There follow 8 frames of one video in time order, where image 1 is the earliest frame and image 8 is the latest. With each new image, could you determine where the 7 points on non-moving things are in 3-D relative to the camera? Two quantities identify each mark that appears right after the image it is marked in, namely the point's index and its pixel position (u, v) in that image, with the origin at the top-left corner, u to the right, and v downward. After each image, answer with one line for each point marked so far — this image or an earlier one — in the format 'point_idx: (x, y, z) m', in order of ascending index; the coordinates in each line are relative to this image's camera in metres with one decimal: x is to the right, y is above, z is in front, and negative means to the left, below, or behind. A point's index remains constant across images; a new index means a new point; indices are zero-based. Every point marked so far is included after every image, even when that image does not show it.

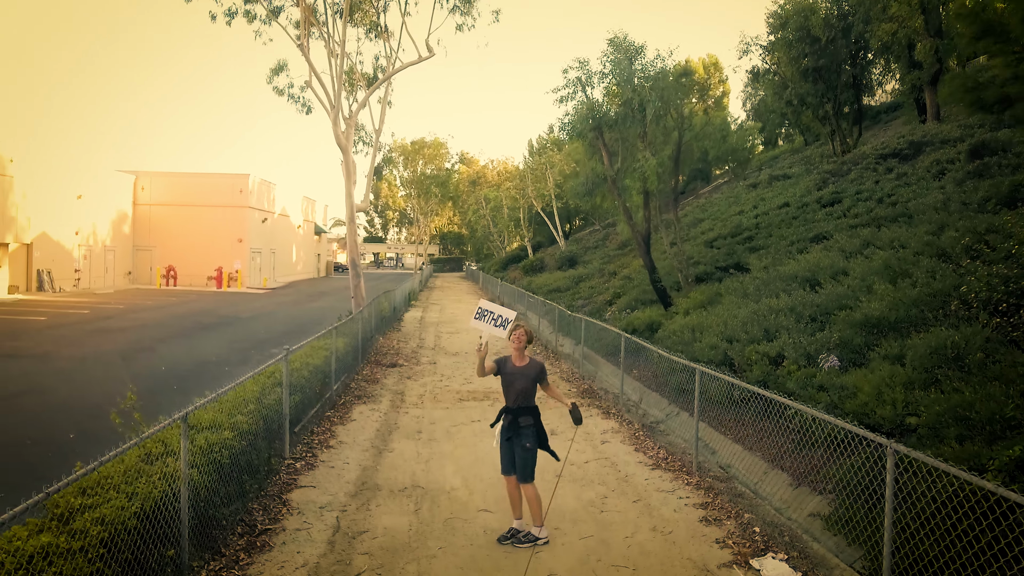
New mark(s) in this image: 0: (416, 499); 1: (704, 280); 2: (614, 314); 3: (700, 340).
0: (-1.4, -3.1, +4.9) m
1: (+6.7, +0.2, +12.5) m
2: (+3.6, -1.1, +12.8) m
3: (+4.2, -1.3, +7.9) m
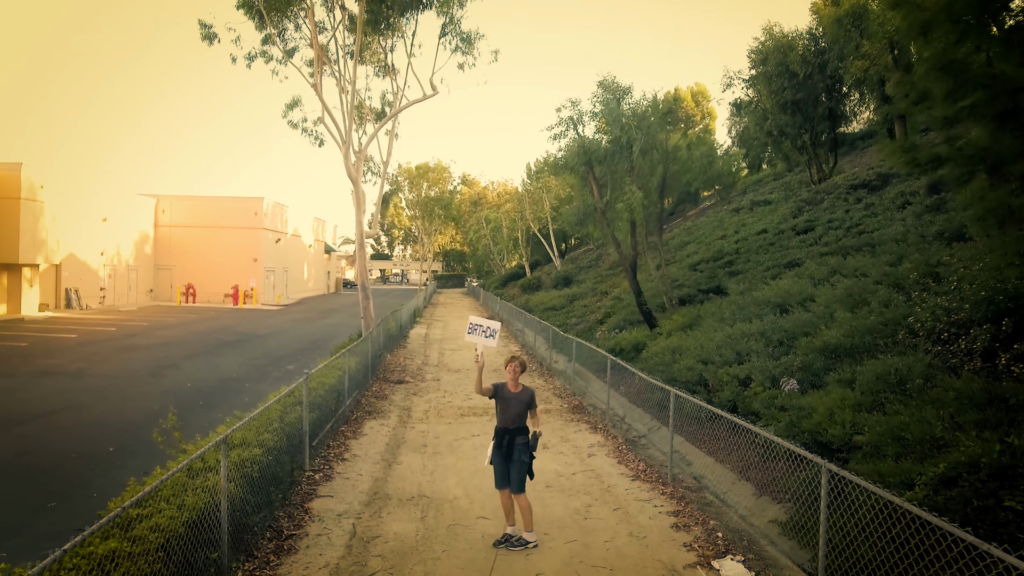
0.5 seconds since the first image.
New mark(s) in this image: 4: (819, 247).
0: (-1.5, -3.6, +5.5) m
1: (+6.7, -0.5, +13.1) m
2: (+3.5, -1.9, +13.5) m
3: (+4.1, -1.9, +8.6) m
4: (+9.9, +1.2, +10.9) m
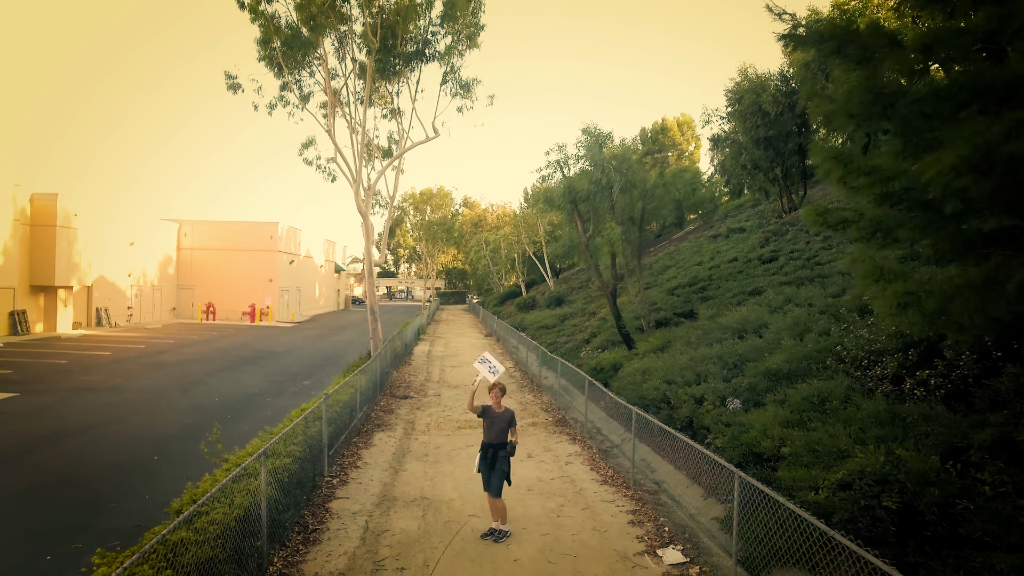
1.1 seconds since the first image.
0: (-1.8, -4.3, +6.6) m
1: (+6.5, -1.5, +14.2) m
2: (+3.3, -2.8, +14.6) m
3: (+3.9, -2.7, +9.7) m
4: (+9.6, +0.4, +12.0) m
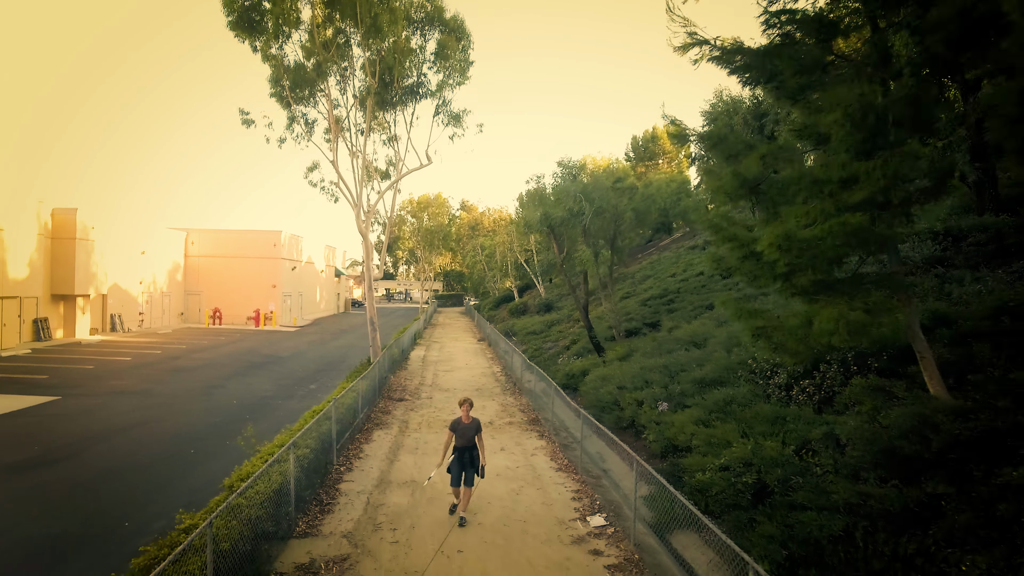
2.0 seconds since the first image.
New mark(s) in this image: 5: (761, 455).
0: (-2.5, -5.0, +8.4) m
1: (+5.7, -2.1, +16.0) m
2: (+2.6, -3.5, +16.3) m
3: (+3.1, -3.4, +11.4) m
4: (+8.9, -0.3, +13.8) m
5: (+5.0, -3.3, +6.7) m
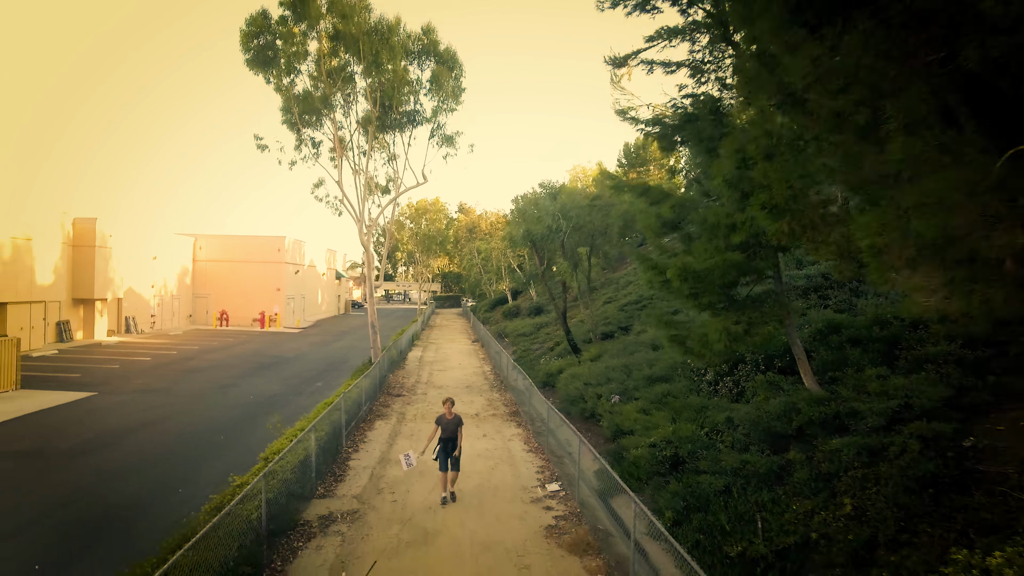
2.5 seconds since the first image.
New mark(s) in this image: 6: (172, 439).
0: (-3.2, -5.4, +10.2) m
1: (+5.0, -2.6, +17.9) m
2: (+1.9, -3.9, +18.2) m
3: (+2.4, -3.8, +13.3) m
4: (+8.2, -0.7, +15.7) m
5: (+4.3, -3.8, +8.6) m
6: (-12.7, -5.7, +12.4) m
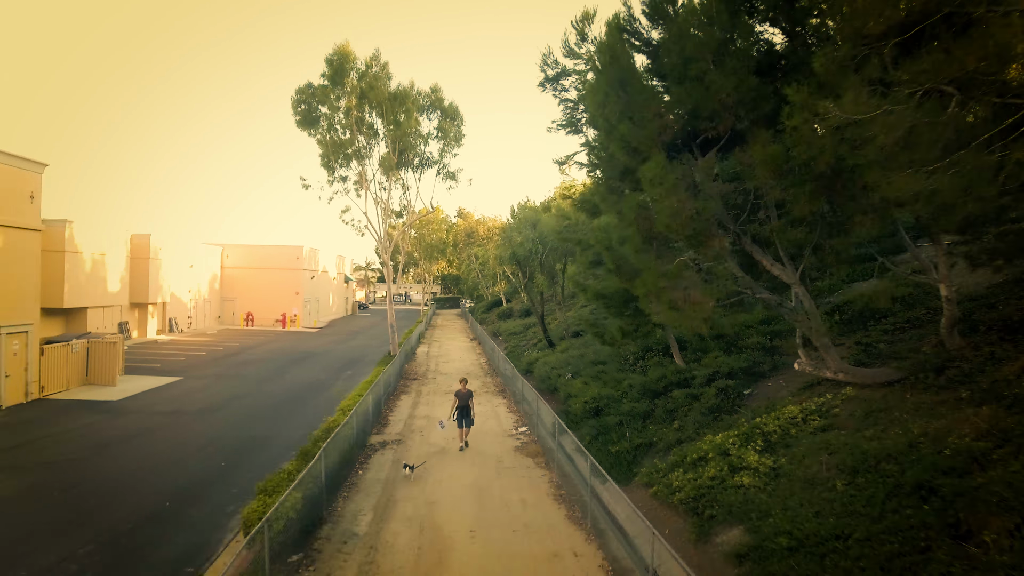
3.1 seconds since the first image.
0: (-3.9, -6.0, +15.2) m
1: (+4.3, -3.1, +22.9) m
2: (+1.1, -4.5, +23.2) m
3: (+1.7, -4.4, +18.3) m
4: (+7.5, -1.3, +20.7) m
5: (+3.7, -4.4, +13.7) m
6: (-13.4, -6.3, +17.4) m
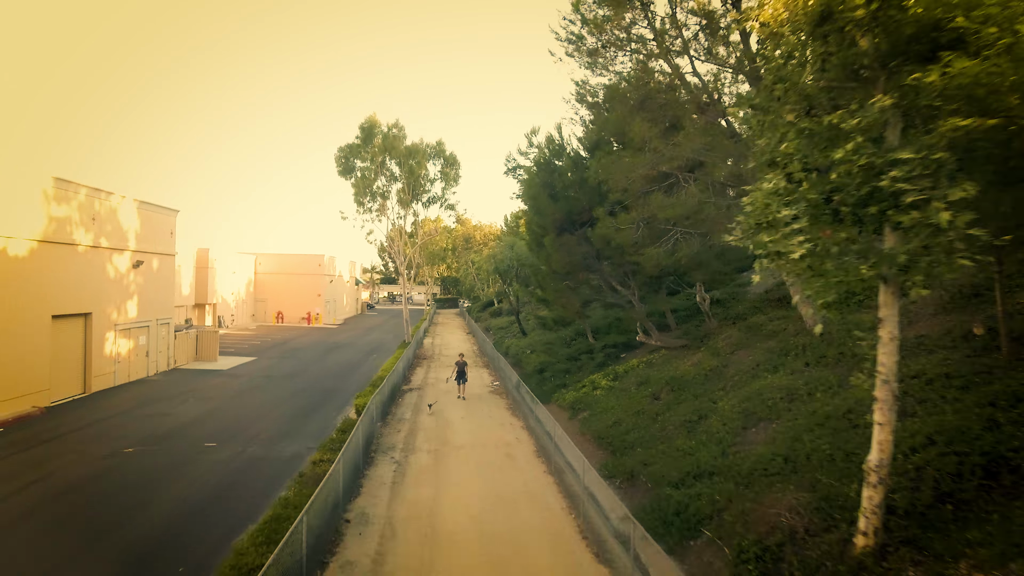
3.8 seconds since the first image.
0: (-5.3, -6.5, +23.4) m
1: (+2.8, -3.6, +31.2) m
2: (-0.4, -4.9, +31.5) m
3: (+0.2, -4.8, +26.6) m
4: (+6.0, -1.8, +29.0) m
5: (+2.2, -4.8, +21.9) m
6: (-14.9, -6.8, +25.5) m
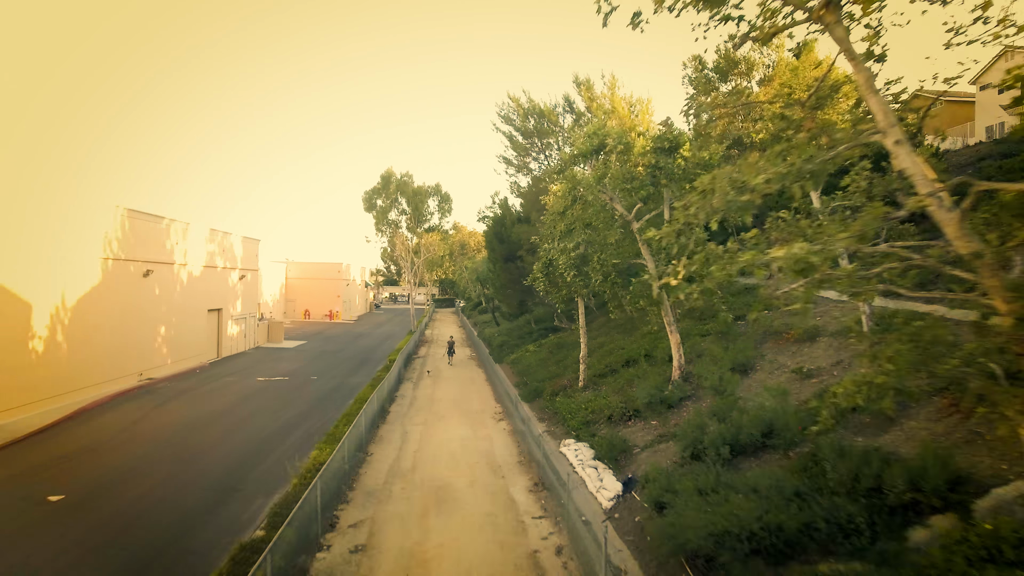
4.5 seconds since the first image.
0: (-8.3, -7.0, +35.5) m
1: (-0.2, -4.1, +43.2) m
2: (-3.3, -5.4, +43.5) m
3: (-2.7, -5.3, +38.6) m
4: (+3.0, -2.2, +41.1) m
5: (-0.7, -5.3, +34.0) m
6: (-17.8, -7.3, +37.6) m
